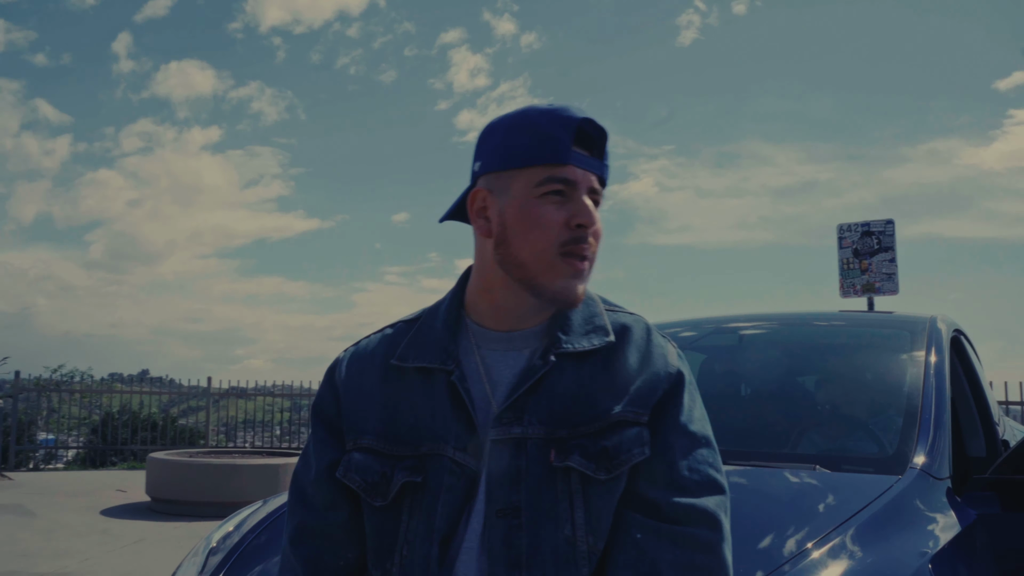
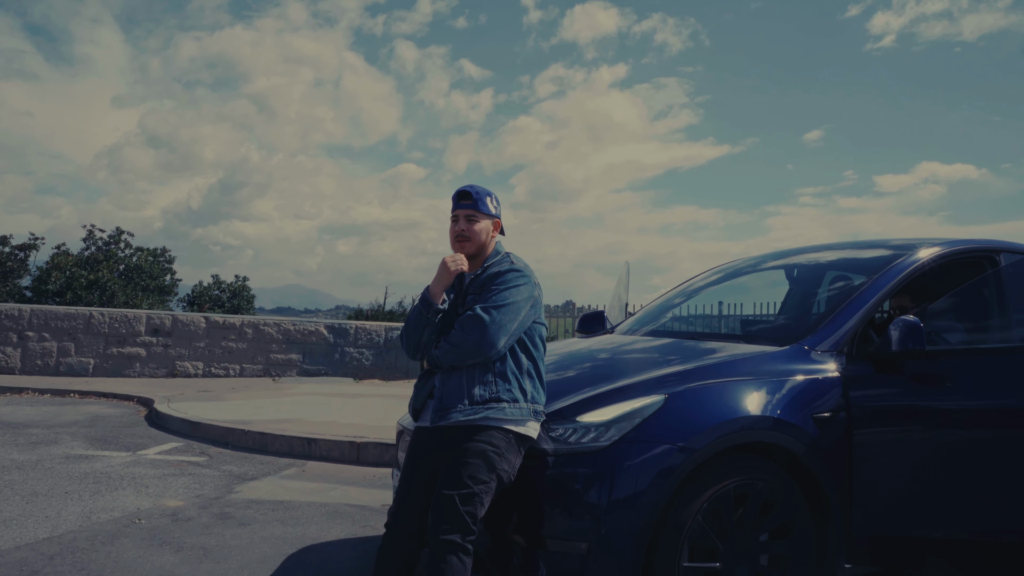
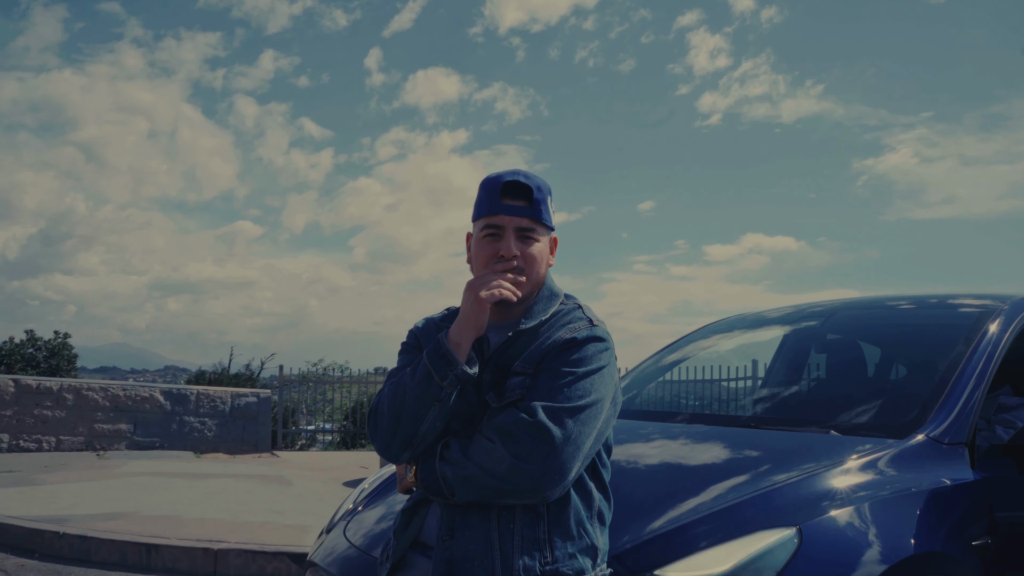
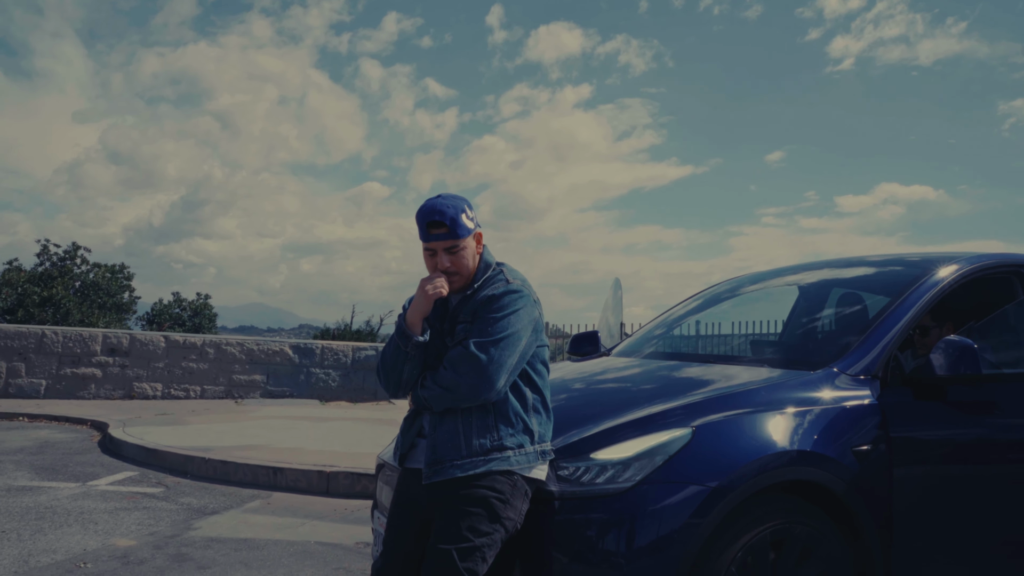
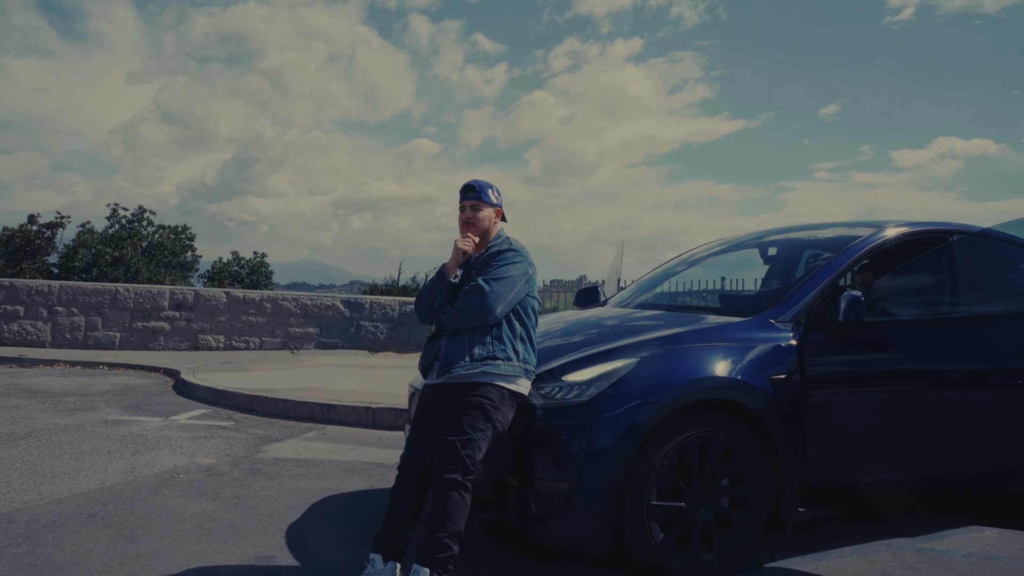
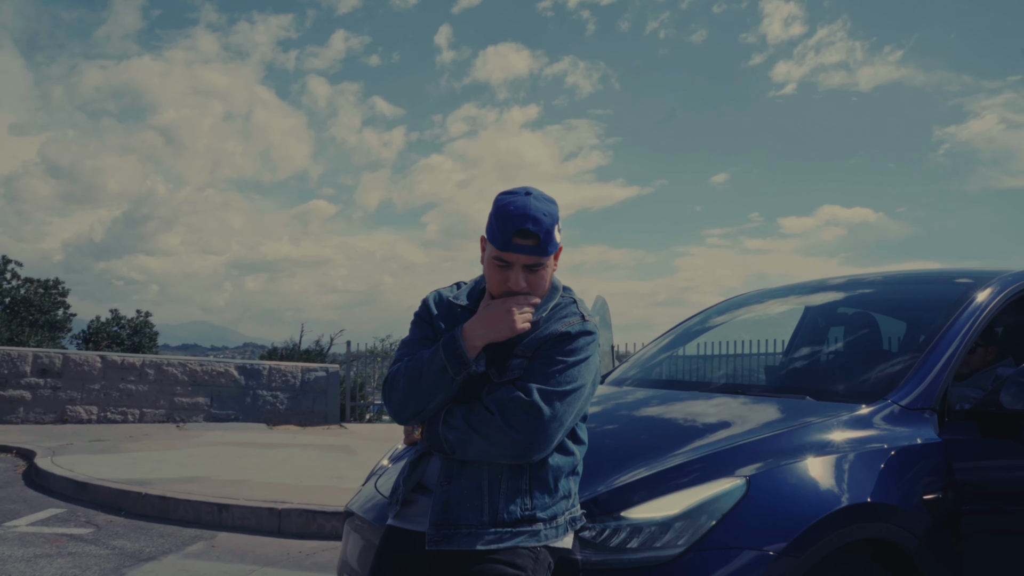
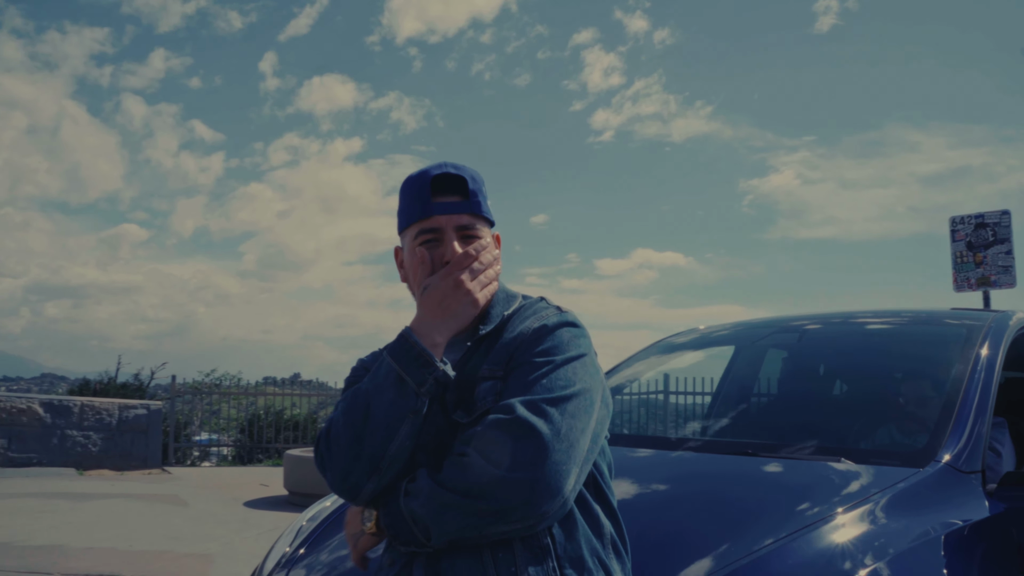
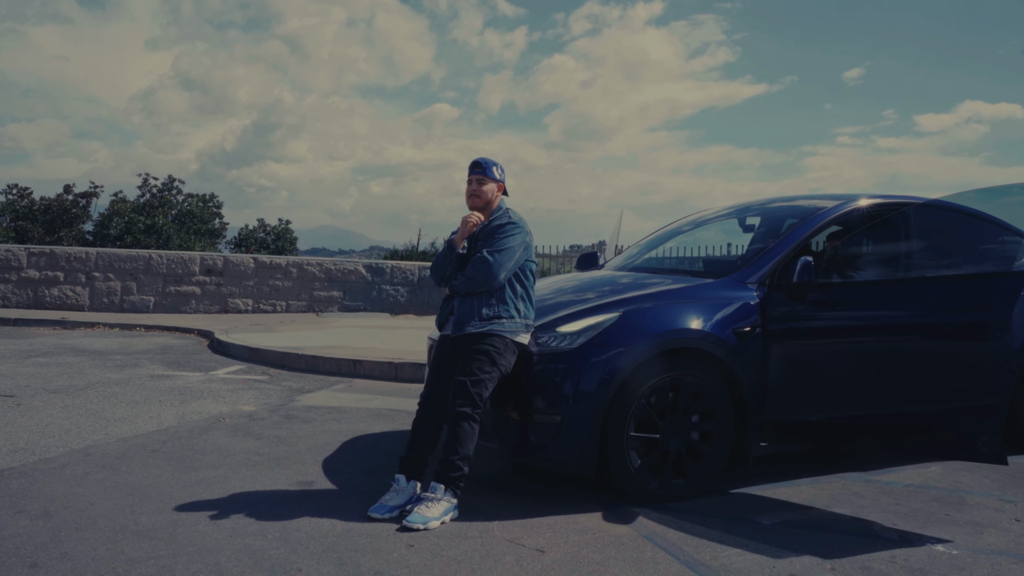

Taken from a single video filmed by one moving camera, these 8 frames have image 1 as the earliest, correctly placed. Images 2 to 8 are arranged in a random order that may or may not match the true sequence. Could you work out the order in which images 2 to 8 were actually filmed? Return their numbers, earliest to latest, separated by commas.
7, 3, 6, 4, 2, 5, 8
